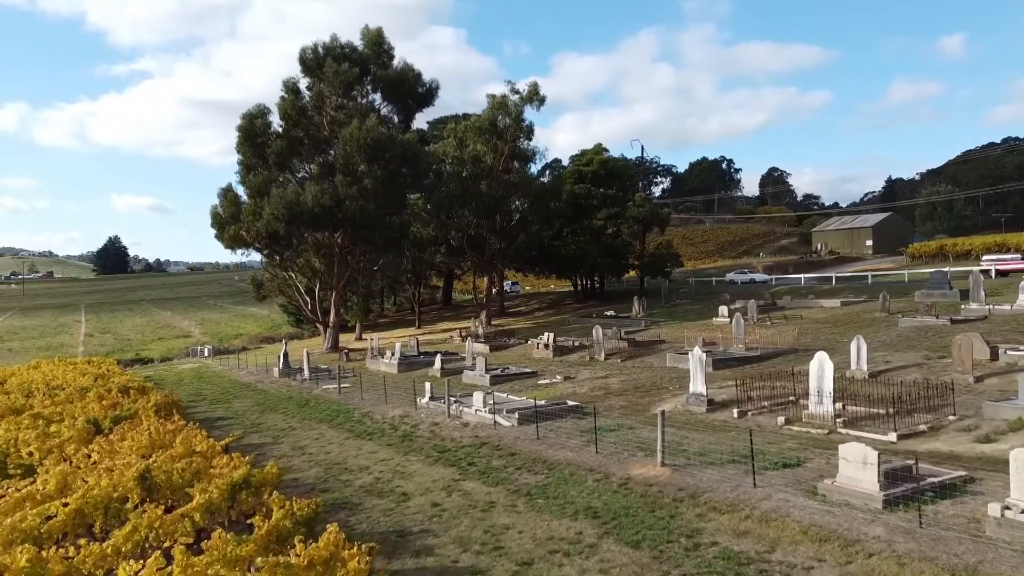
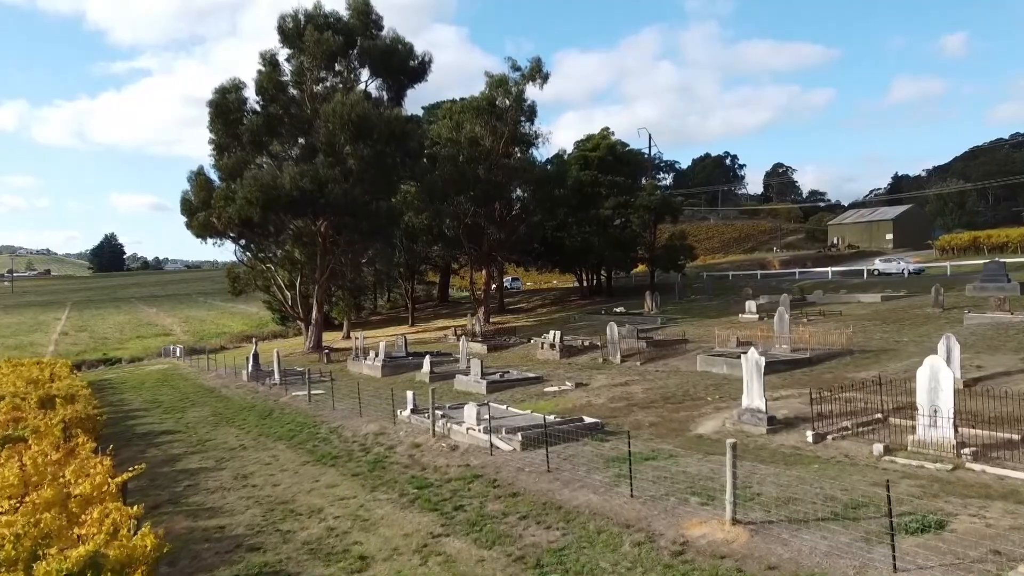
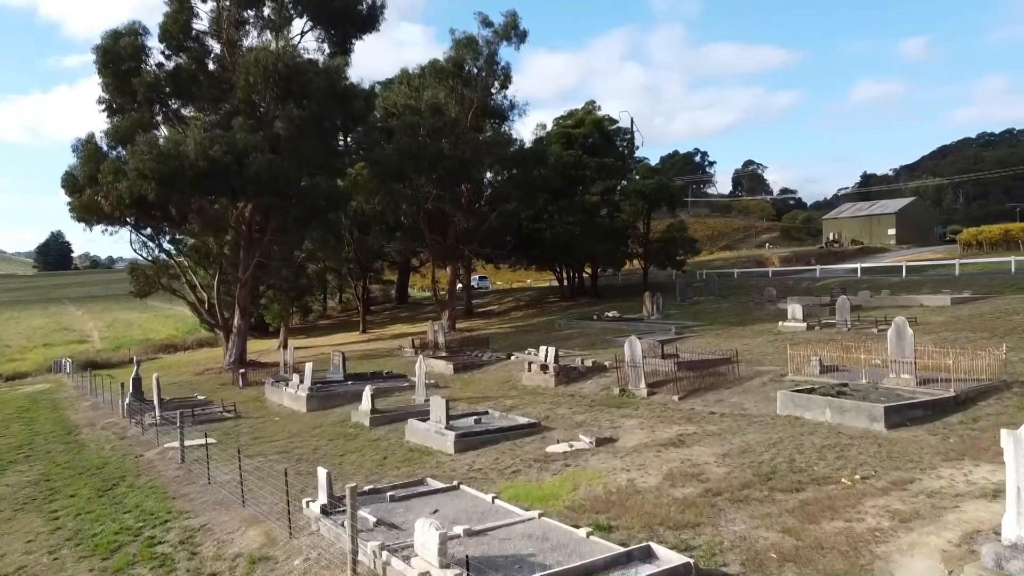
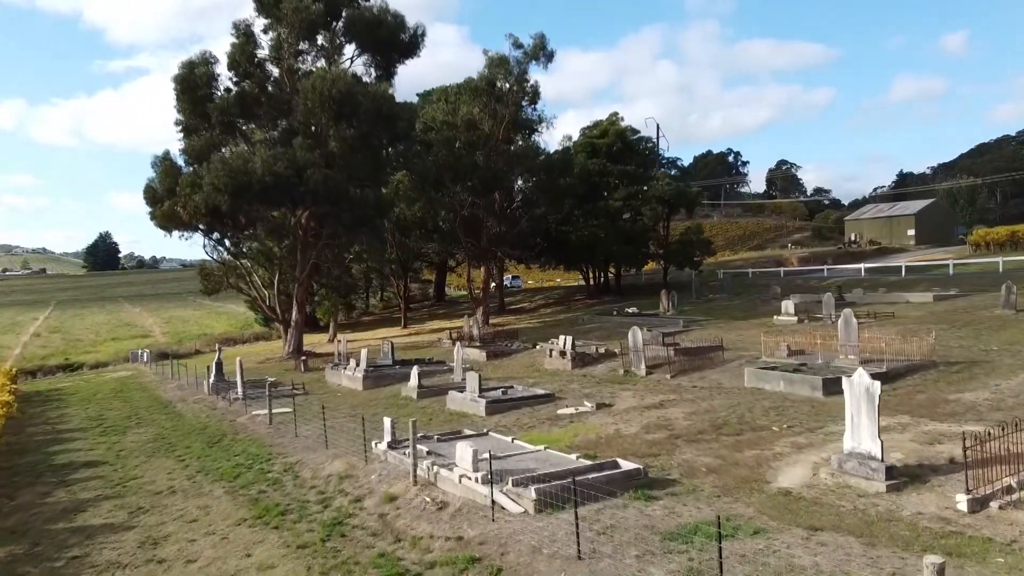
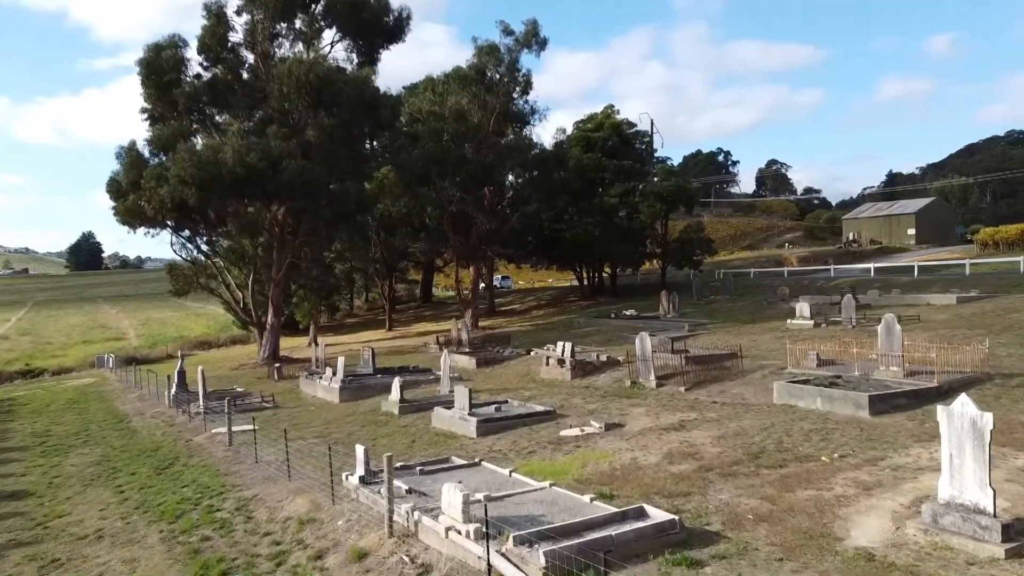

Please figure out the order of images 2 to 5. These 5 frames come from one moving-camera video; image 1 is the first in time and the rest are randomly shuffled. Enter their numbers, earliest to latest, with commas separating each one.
2, 4, 5, 3
